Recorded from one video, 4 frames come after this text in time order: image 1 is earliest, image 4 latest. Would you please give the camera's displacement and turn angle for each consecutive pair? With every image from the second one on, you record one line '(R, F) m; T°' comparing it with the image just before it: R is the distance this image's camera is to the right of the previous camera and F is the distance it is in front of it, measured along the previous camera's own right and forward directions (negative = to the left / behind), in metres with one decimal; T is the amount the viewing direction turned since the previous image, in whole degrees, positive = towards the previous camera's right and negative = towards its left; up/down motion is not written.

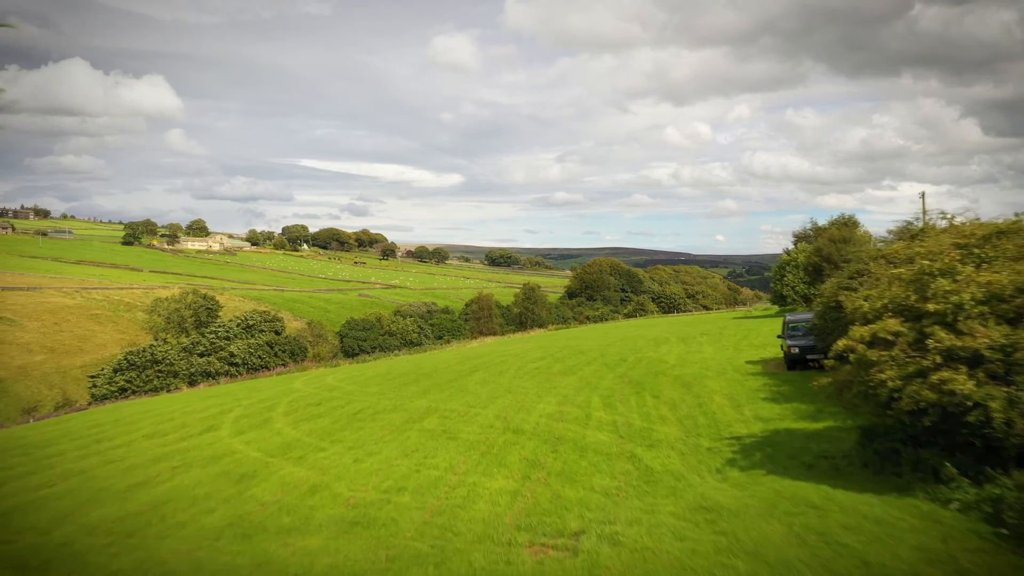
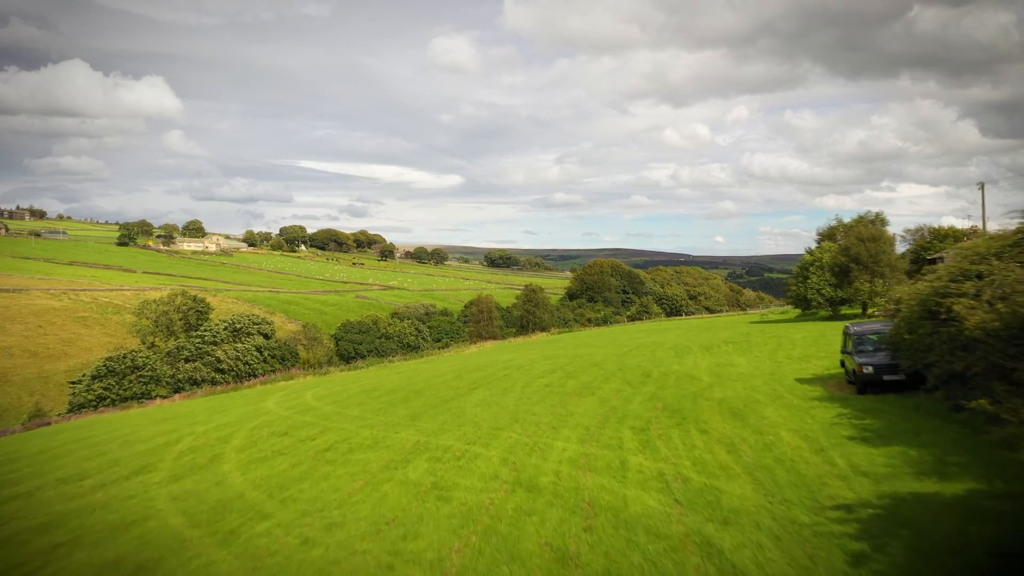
(-0.2, +2.7) m; 0°
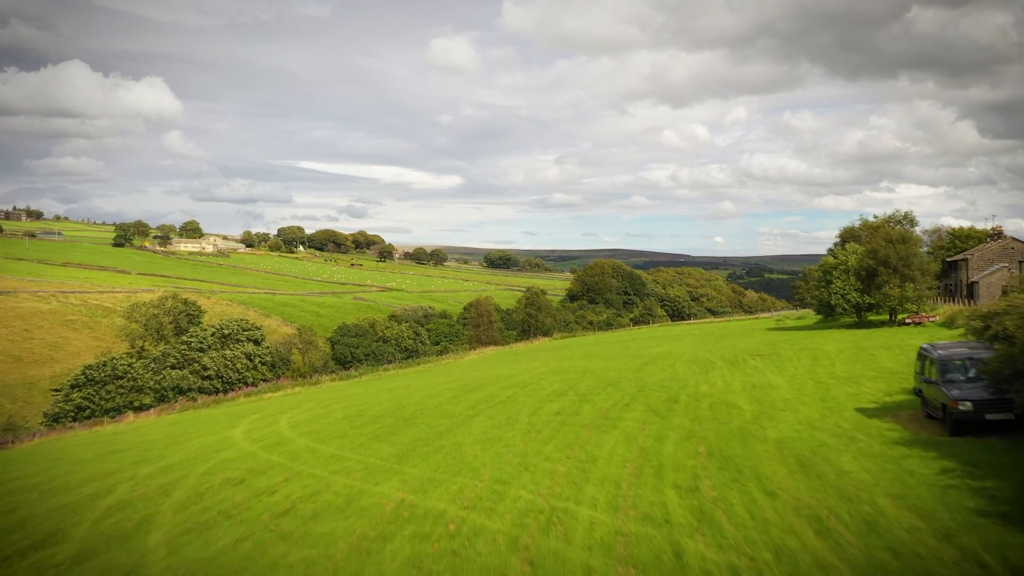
(-0.2, +2.3) m; 0°
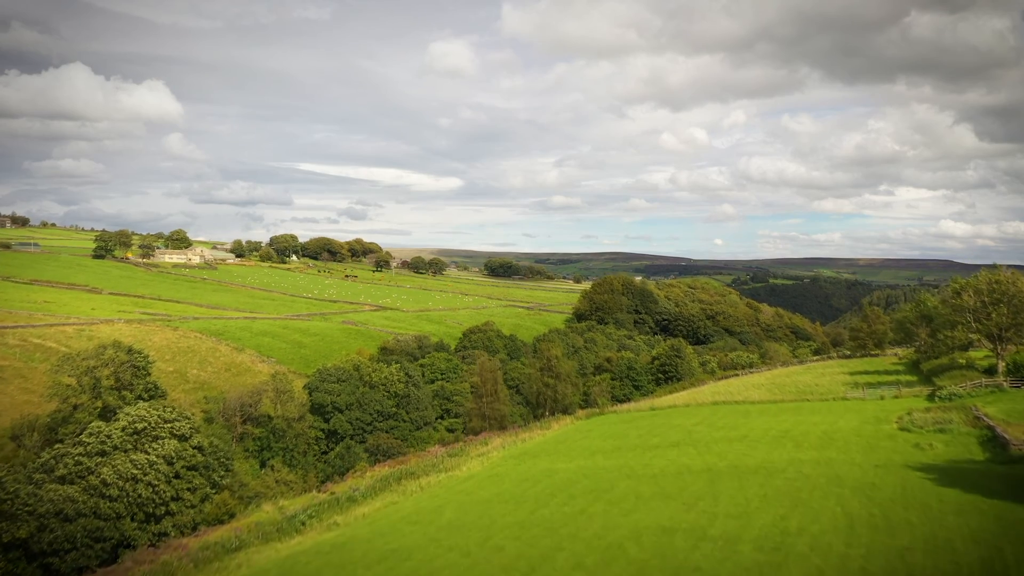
(-1.1, +12.7) m; 0°
